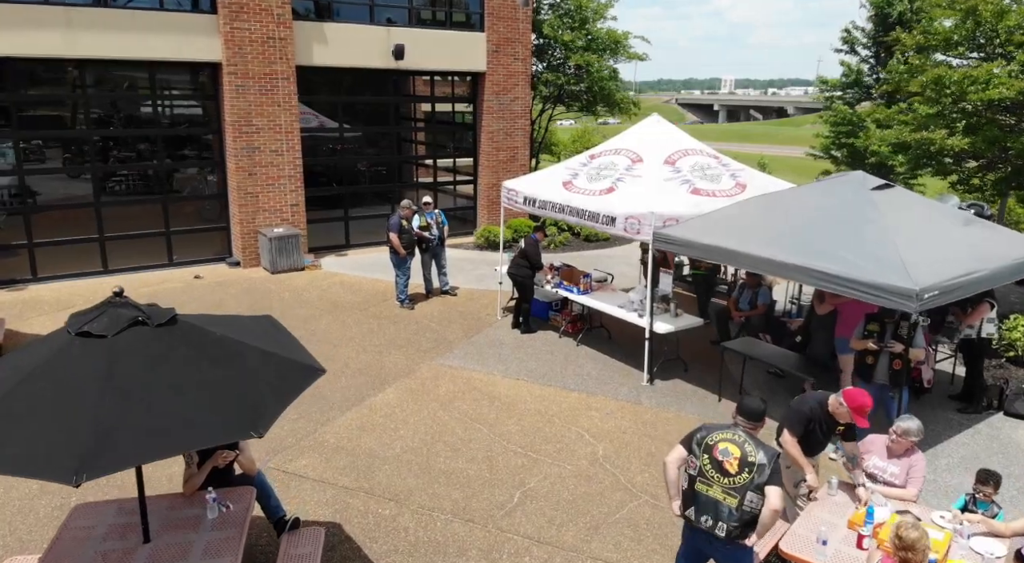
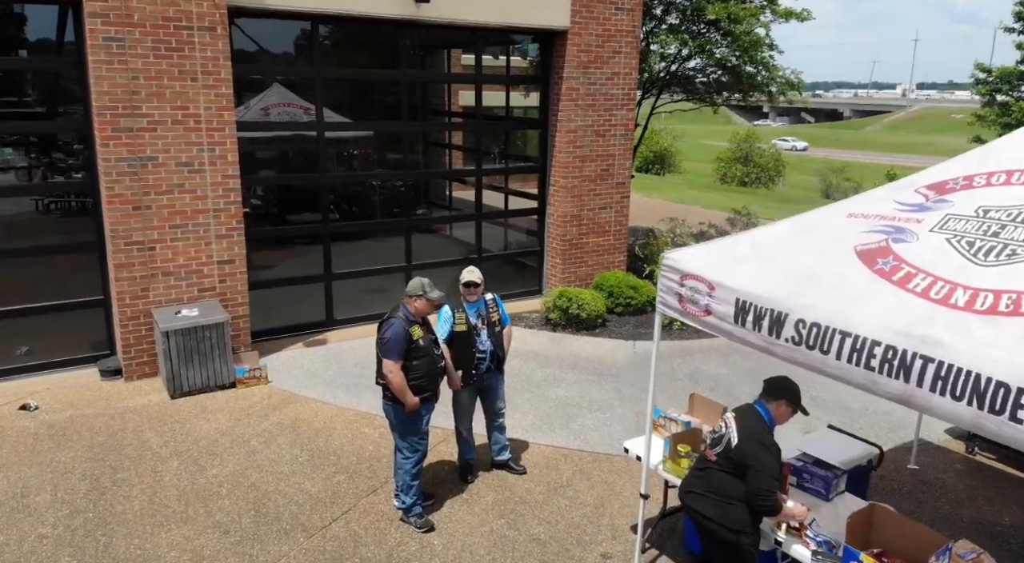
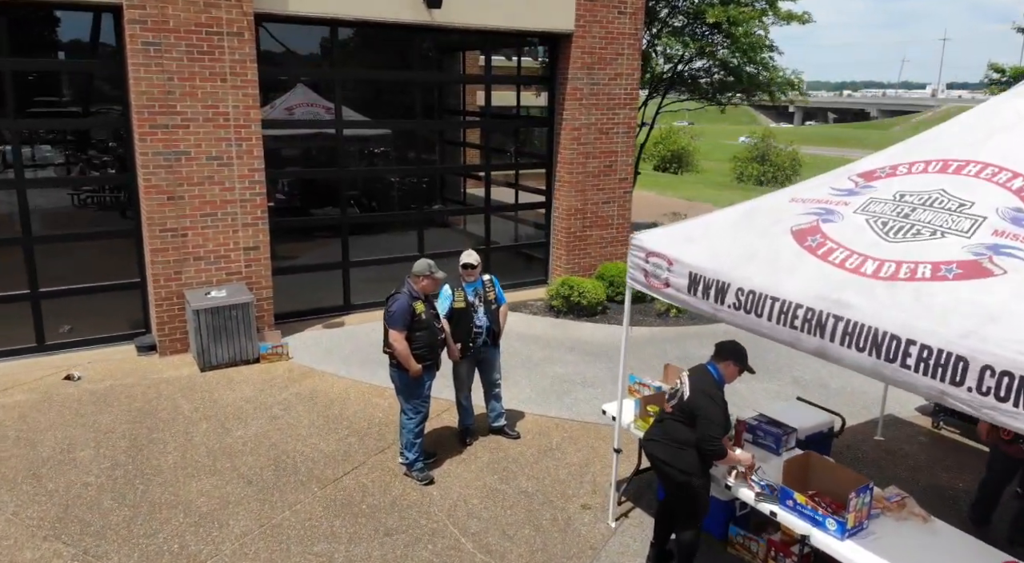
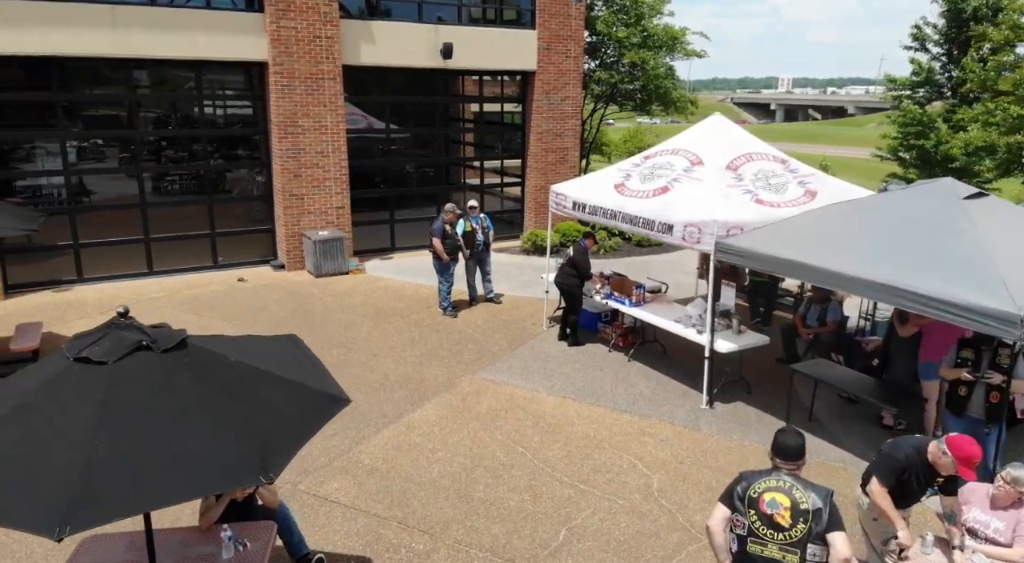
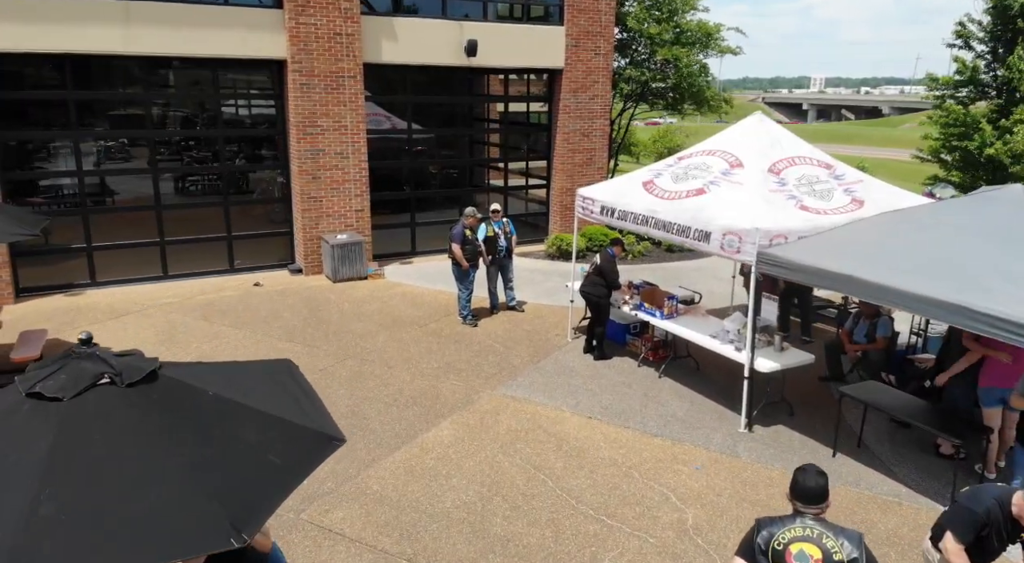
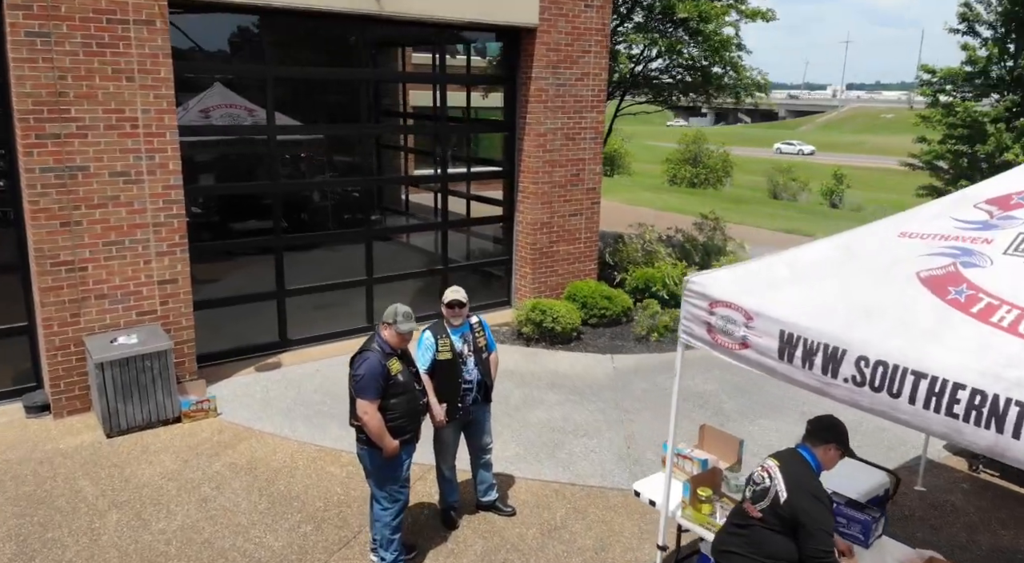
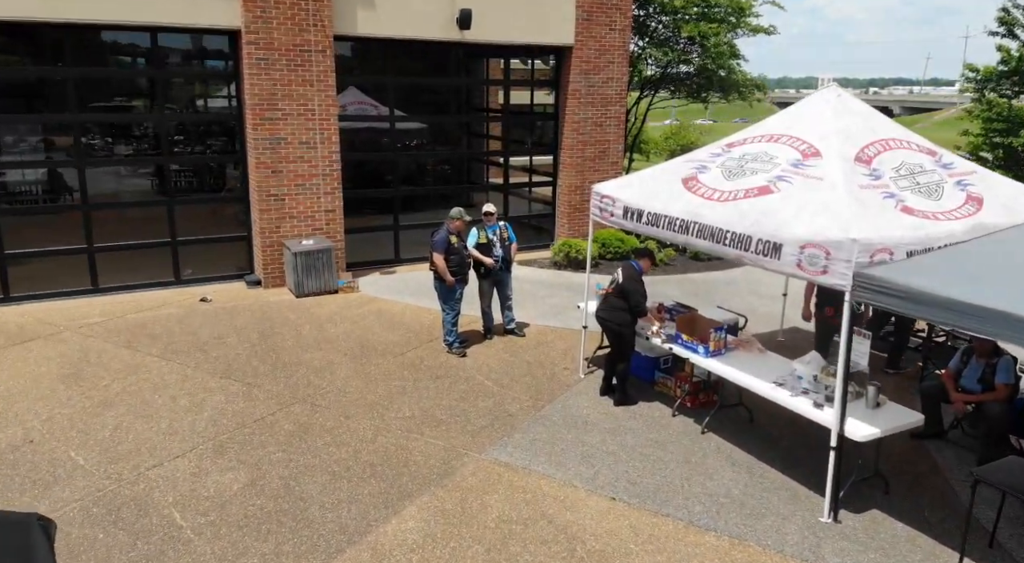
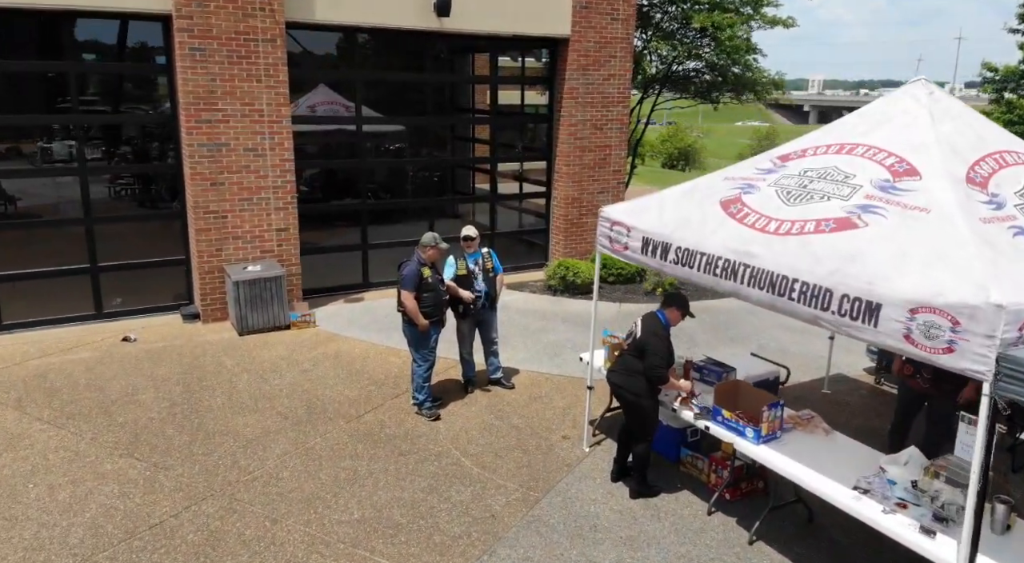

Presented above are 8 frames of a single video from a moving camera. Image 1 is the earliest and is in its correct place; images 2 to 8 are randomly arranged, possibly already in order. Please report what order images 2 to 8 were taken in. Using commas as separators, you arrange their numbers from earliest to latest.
4, 5, 7, 8, 3, 2, 6
